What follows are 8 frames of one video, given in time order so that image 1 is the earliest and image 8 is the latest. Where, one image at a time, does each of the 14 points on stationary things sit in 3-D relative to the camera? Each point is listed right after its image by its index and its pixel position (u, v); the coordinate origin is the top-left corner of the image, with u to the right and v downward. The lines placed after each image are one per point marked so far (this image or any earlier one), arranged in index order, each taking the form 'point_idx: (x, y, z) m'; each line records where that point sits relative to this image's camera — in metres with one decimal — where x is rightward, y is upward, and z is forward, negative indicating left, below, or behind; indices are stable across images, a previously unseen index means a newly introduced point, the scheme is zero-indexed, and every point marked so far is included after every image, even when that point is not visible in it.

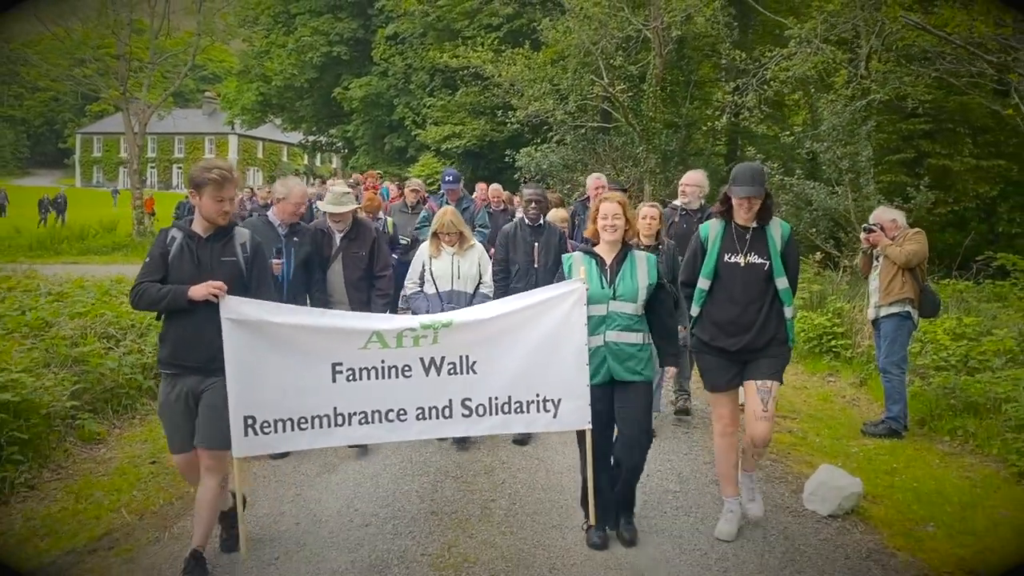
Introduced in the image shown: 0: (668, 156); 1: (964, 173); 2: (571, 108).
0: (+3.2, +2.7, +18.9) m
1: (+8.4, +2.1, +17.3) m
2: (+1.2, +3.8, +19.7) m
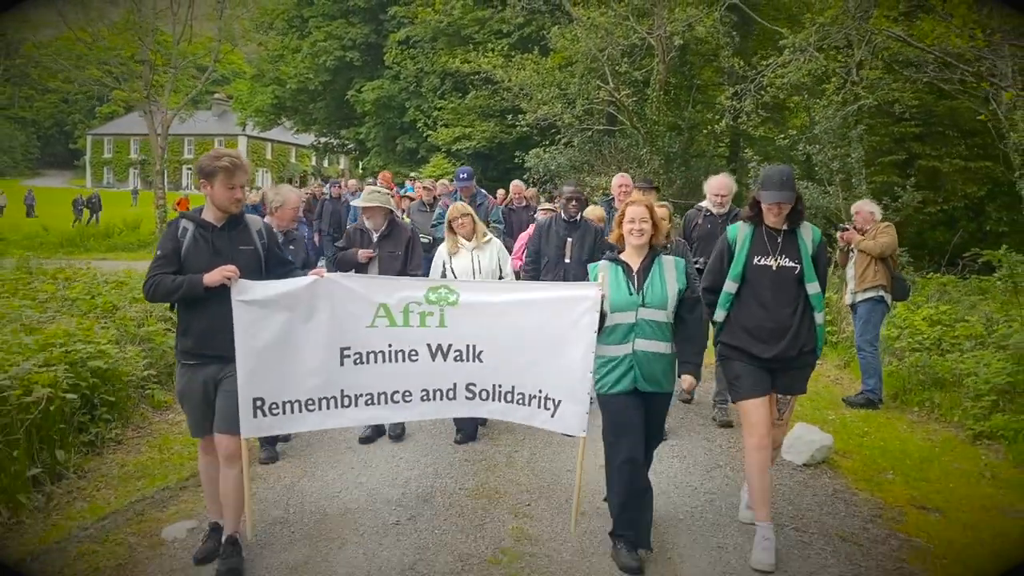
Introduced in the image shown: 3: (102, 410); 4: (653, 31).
0: (+3.4, +2.8, +19.9) m
1: (+8.7, +2.2, +18.3) m
2: (+1.5, +3.9, +20.6) m
3: (-3.1, -0.9, +7.0) m
4: (+2.9, +5.3, +19.3) m
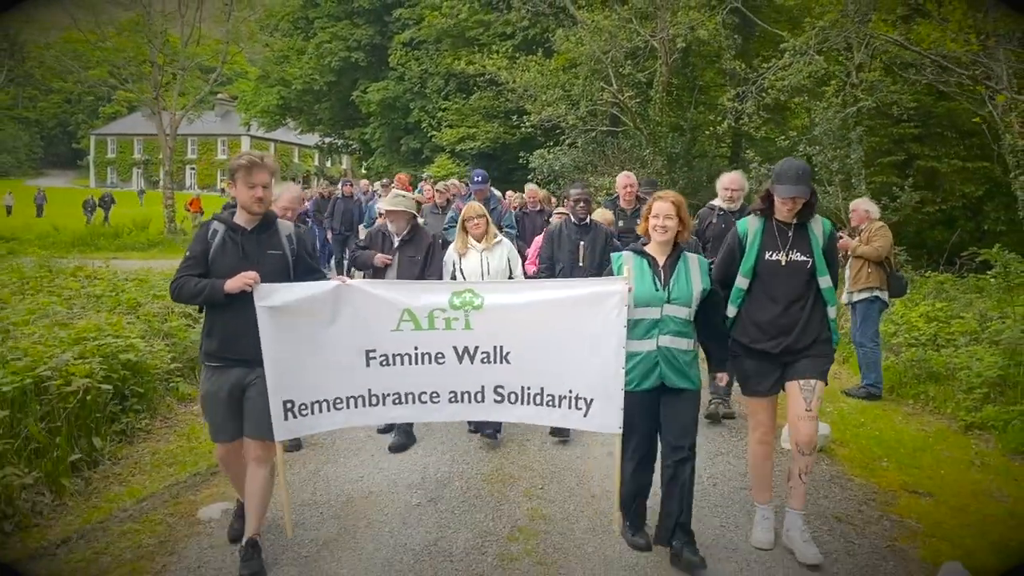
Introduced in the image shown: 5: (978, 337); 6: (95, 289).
0: (+3.5, +2.8, +20.2) m
1: (+8.8, +2.3, +18.6) m
2: (+1.6, +3.9, +21.0) m
3: (-3.0, -0.9, +7.3) m
4: (+3.0, +5.3, +19.7) m
5: (+5.0, -0.5, +10.1) m
6: (-4.6, 0.0, +10.3) m
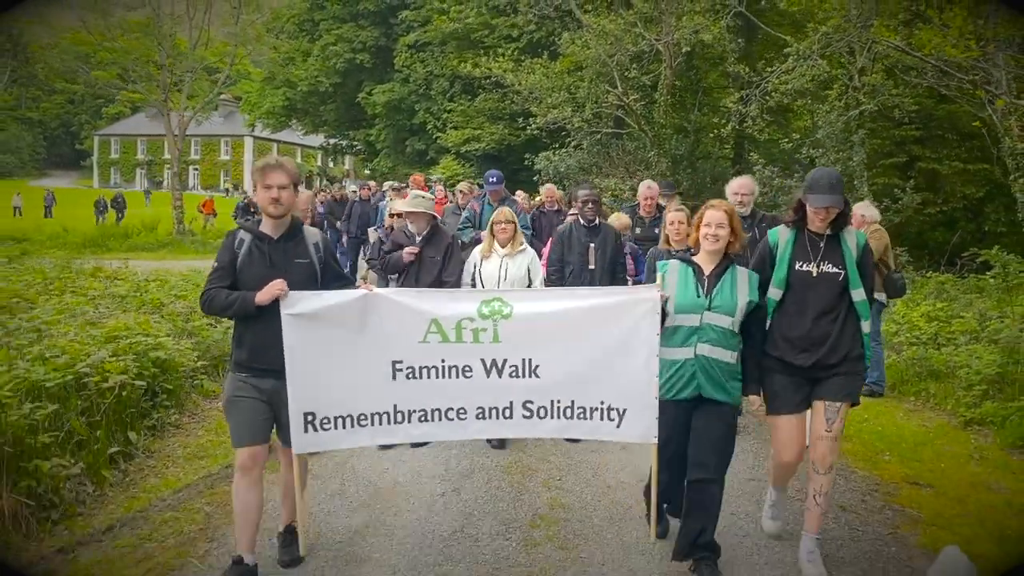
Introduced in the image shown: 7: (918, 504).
0: (+3.6, +2.8, +20.5) m
1: (+8.9, +2.3, +18.9) m
2: (+1.7, +3.9, +21.2) m
3: (-2.9, -0.9, +7.6) m
4: (+3.2, +5.3, +19.9) m
5: (+5.2, -0.5, +10.3) m
6: (-4.5, 0.0, +10.6) m
7: (+2.7, -1.4, +6.1) m
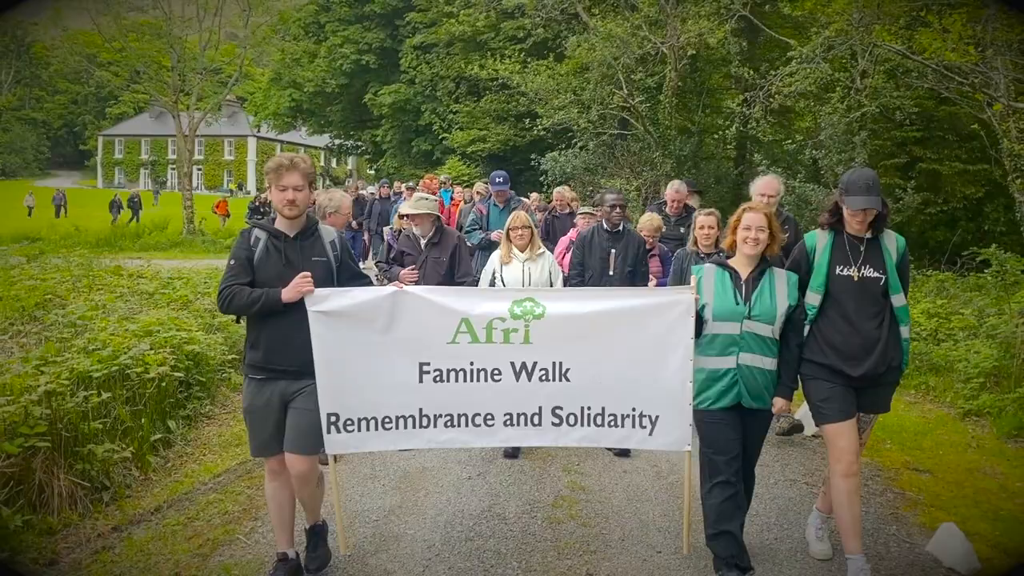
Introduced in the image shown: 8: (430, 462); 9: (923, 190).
0: (+3.8, +2.9, +20.8) m
1: (+9.1, +2.3, +19.2) m
2: (+1.9, +4.0, +21.6) m
3: (-2.7, -0.9, +8.0) m
4: (+3.4, +5.4, +20.3) m
5: (+5.3, -0.5, +10.7) m
6: (-4.3, 0.0, +11.0) m
7: (+2.8, -1.4, +6.5) m
8: (-0.6, -1.2, +6.6) m
9: (+8.6, +2.0, +19.5) m
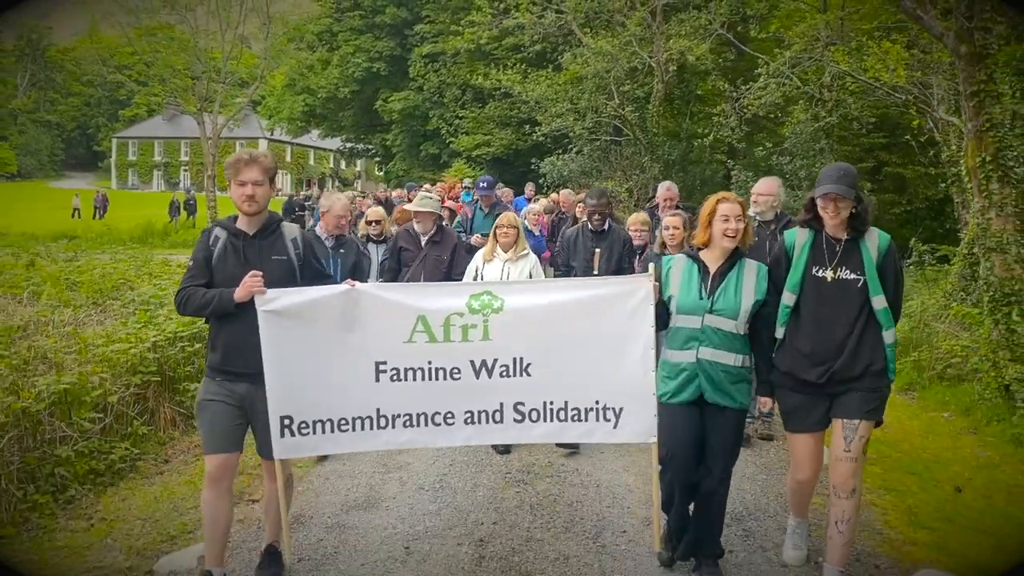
0: (+3.8, +3.0, +22.8) m
1: (+9.1, +2.5, +21.1) m
2: (+1.9, +4.1, +23.6) m
3: (-2.8, -0.7, +10.0) m
4: (+3.4, +5.5, +22.2) m
5: (+5.2, -0.3, +12.6) m
6: (-4.4, +0.2, +13.0) m
7: (+2.7, -1.2, +8.4) m
8: (-0.7, -1.1, +8.6) m
9: (+8.6, +2.2, +21.4) m
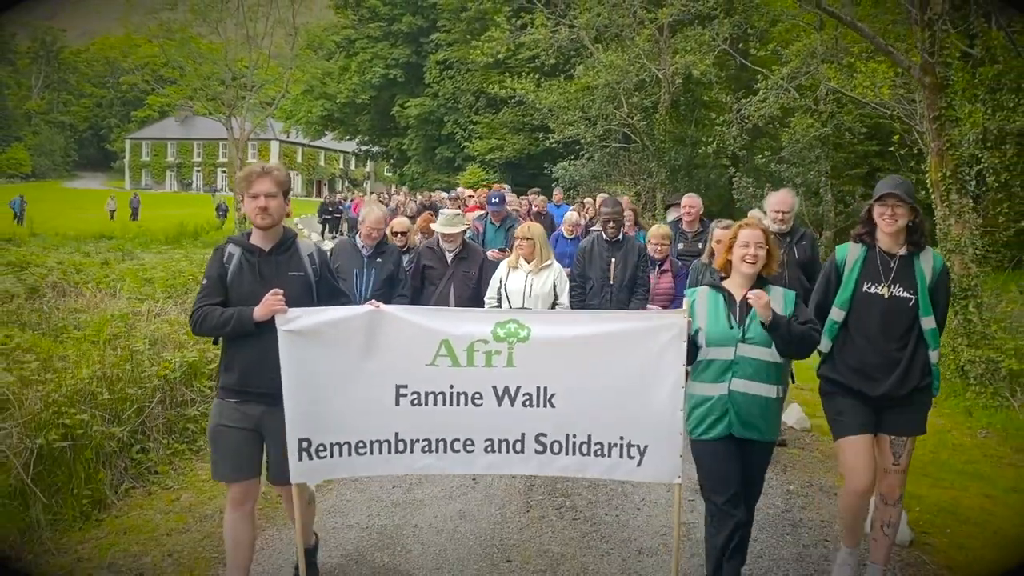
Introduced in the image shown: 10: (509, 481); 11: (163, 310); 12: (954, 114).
0: (+4.2, +3.1, +24.3) m
1: (+9.5, +2.5, +22.6) m
2: (+2.3, +4.2, +25.1) m
3: (-2.5, -0.6, +11.5) m
4: (+3.8, +5.6, +23.7) m
5: (+5.6, -0.3, +14.1) m
6: (-4.0, +0.2, +14.5) m
7: (+3.0, -1.2, +9.9) m
8: (-0.4, -1.0, +10.1) m
9: (+9.0, +2.2, +22.9) m
10: (0.0, -1.4, +6.5) m
11: (-3.9, -0.2, +10.6) m
12: (+5.0, +2.0, +10.5) m
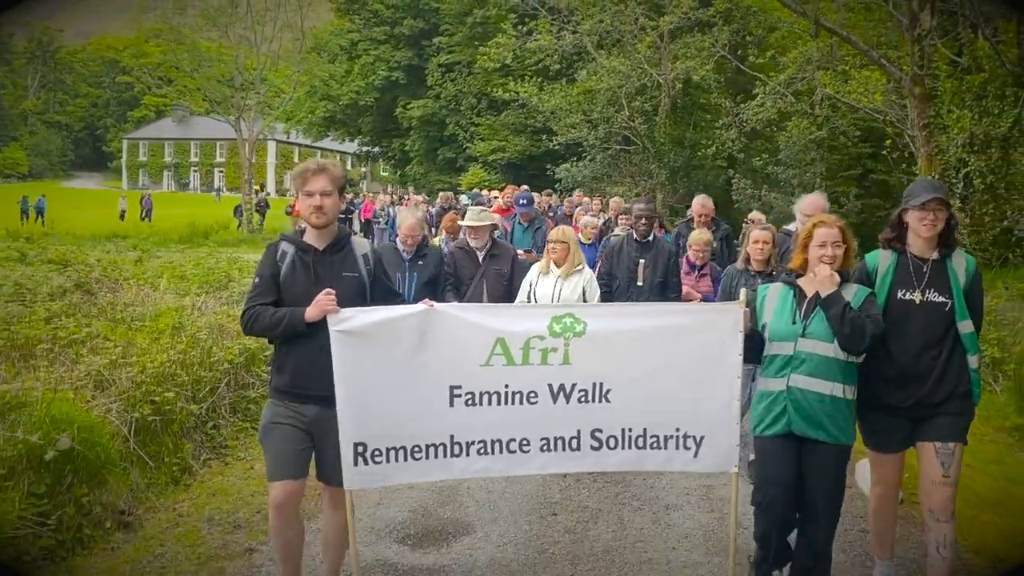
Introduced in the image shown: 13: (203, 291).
0: (+4.4, +3.1, +25.1) m
1: (+9.6, +2.6, +23.4) m
2: (+2.5, +4.2, +25.9) m
3: (-2.2, -0.6, +12.3) m
4: (+3.9, +5.7, +24.5) m
5: (+5.8, -0.2, +14.9) m
6: (-3.8, +0.3, +15.3) m
7: (+3.3, -1.1, +10.8) m
8: (-0.1, -0.9, +10.9) m
9: (+9.1, +2.3, +23.8) m
10: (+0.3, -1.3, +7.3) m
11: (-3.7, -0.2, +11.4) m
12: (+5.2, +2.0, +11.4) m
13: (-4.2, 0.0, +12.7) m
